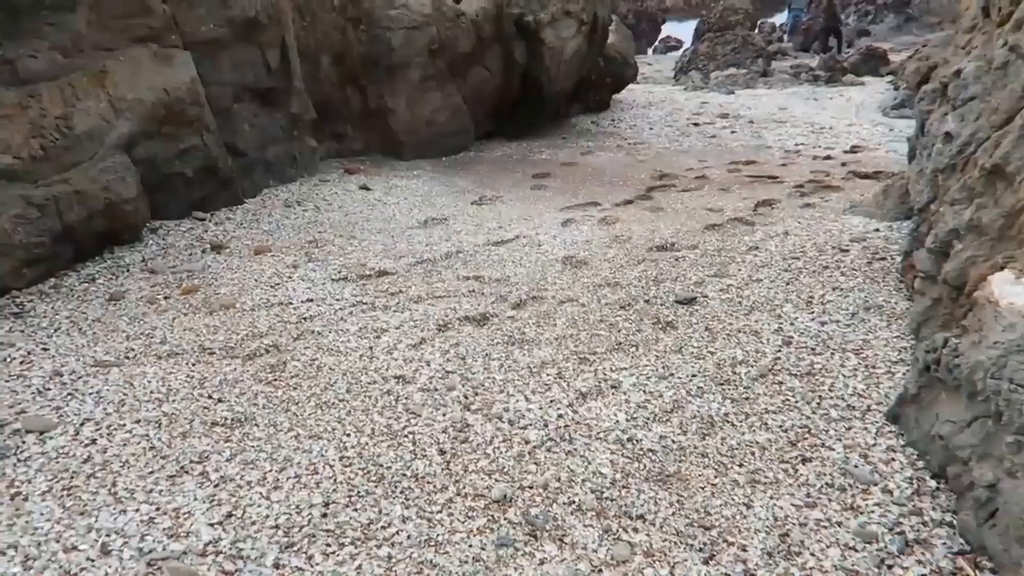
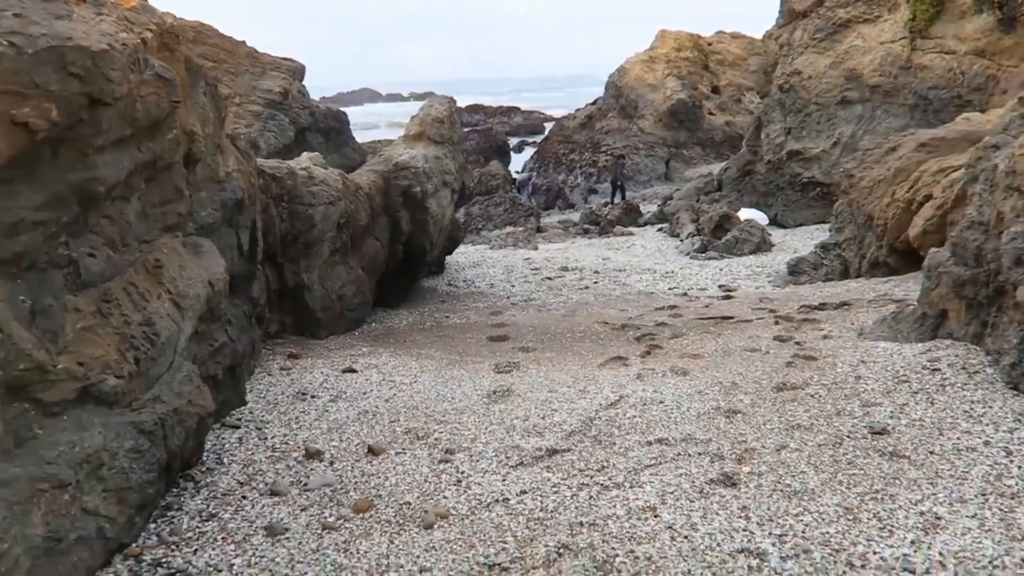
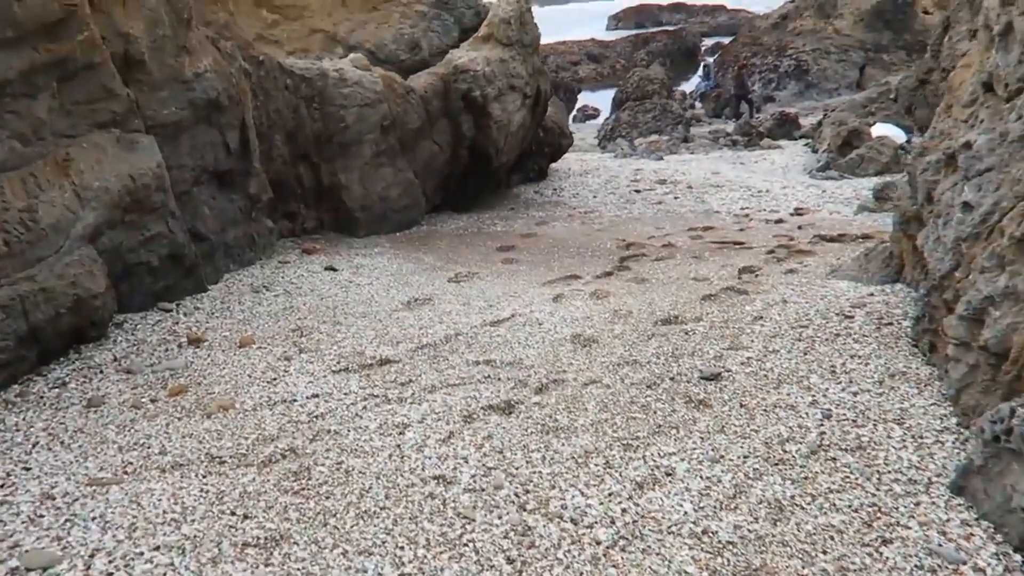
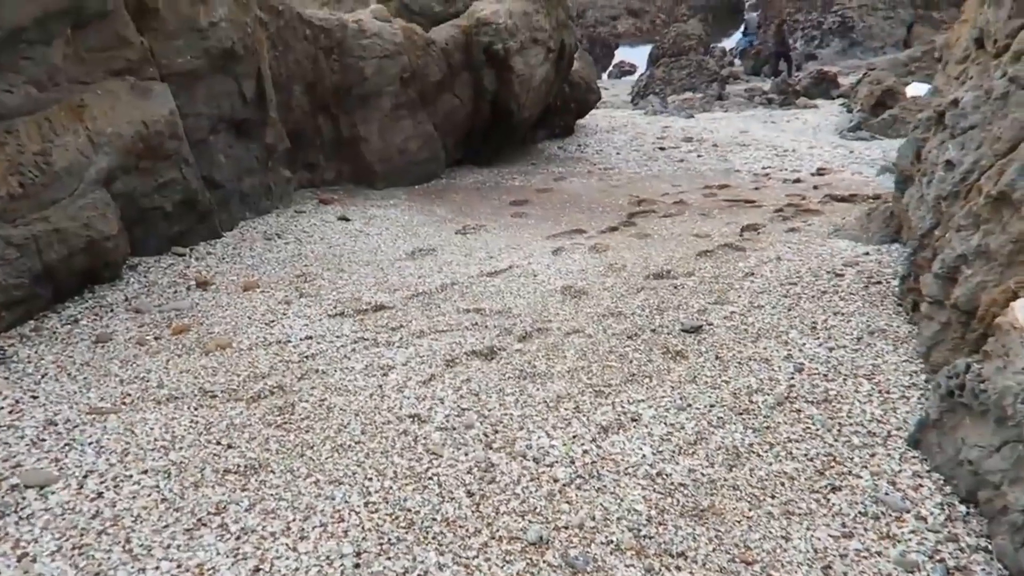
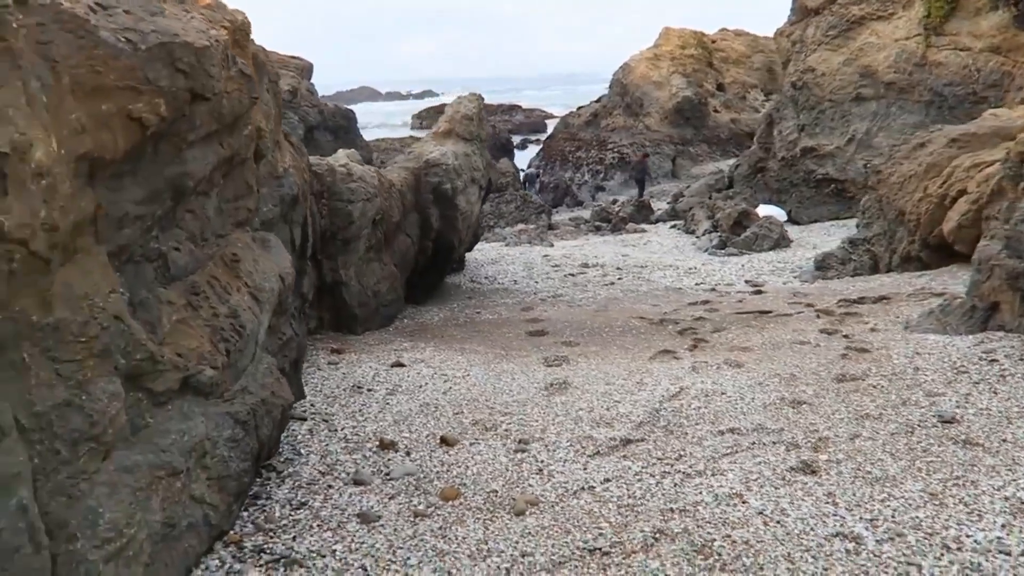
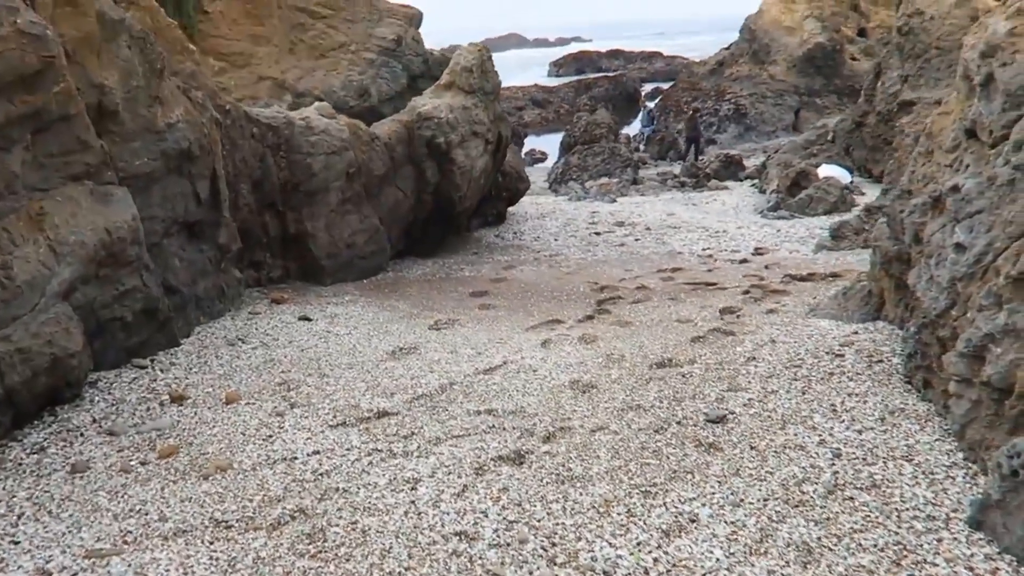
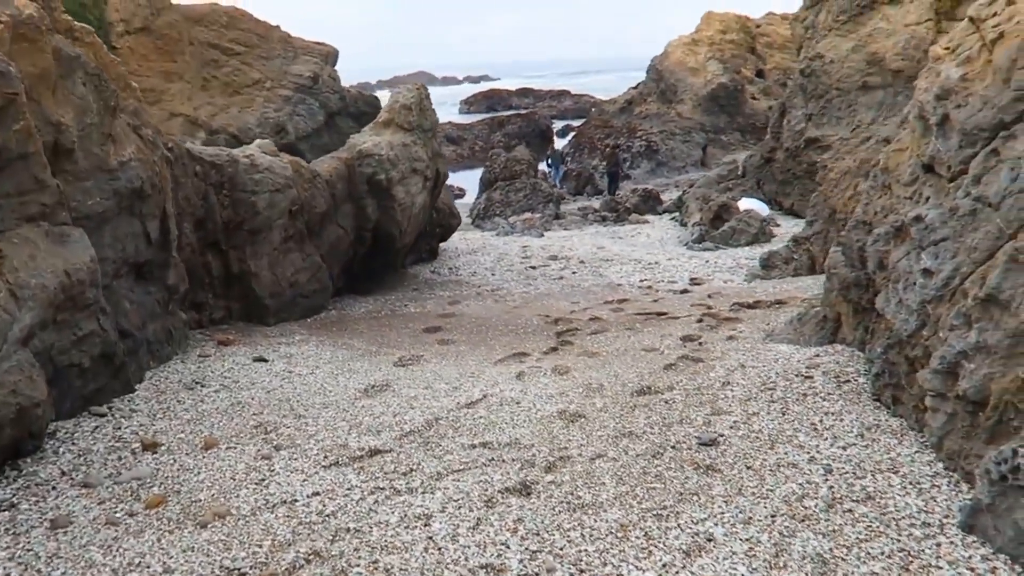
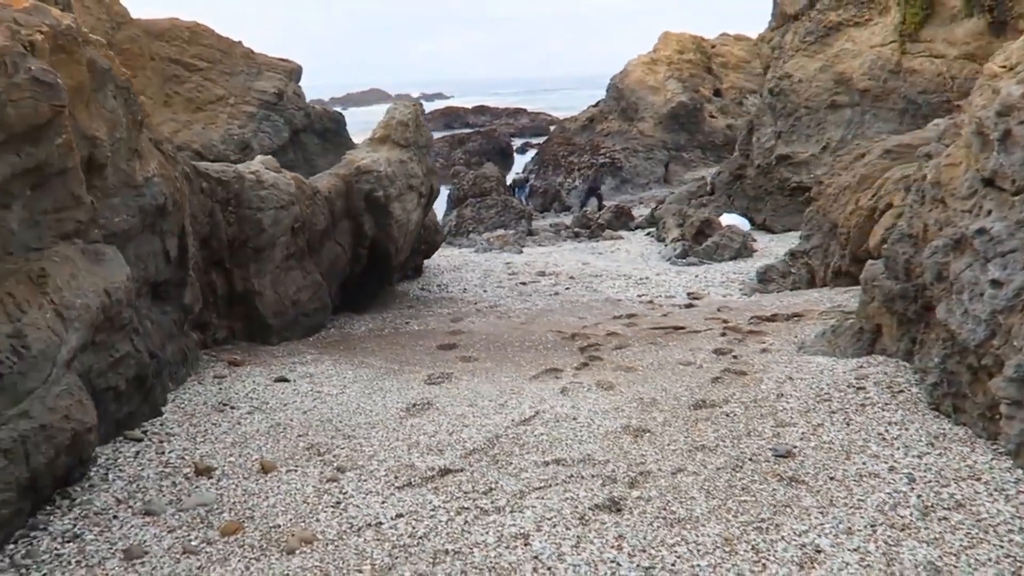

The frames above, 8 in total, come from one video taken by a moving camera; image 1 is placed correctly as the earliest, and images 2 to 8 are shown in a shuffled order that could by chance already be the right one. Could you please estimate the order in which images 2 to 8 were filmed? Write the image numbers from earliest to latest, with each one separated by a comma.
4, 3, 6, 7, 8, 2, 5
